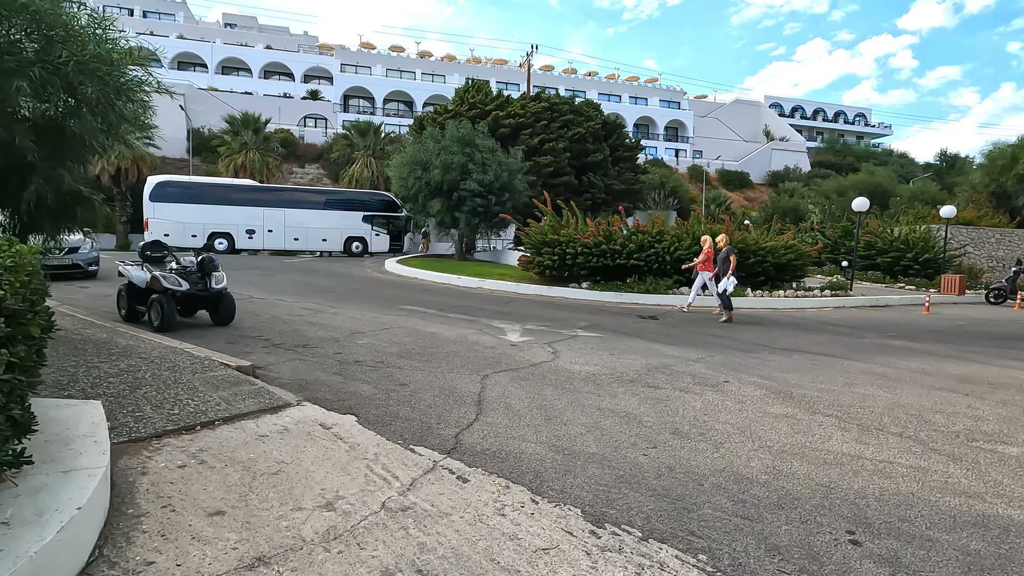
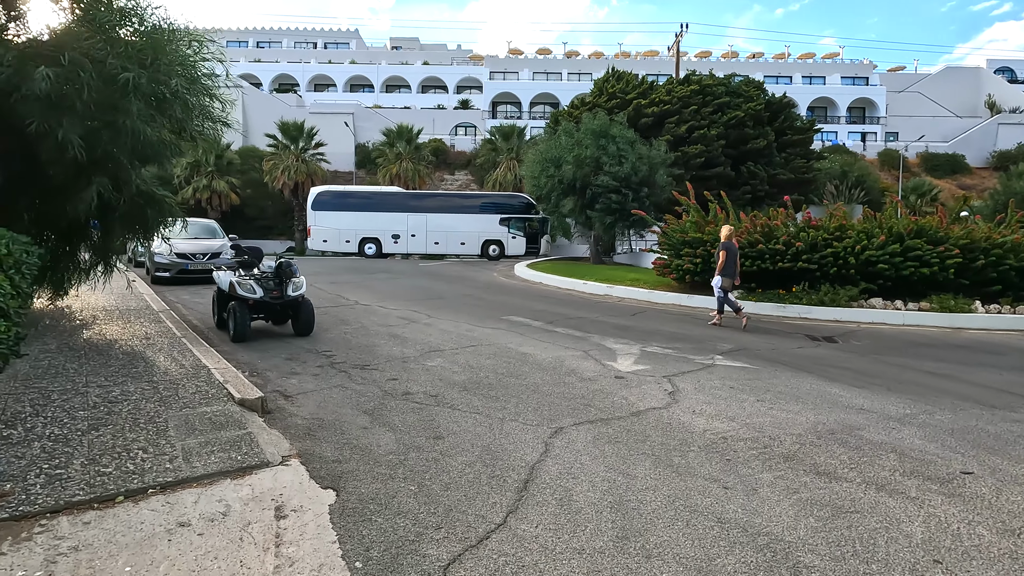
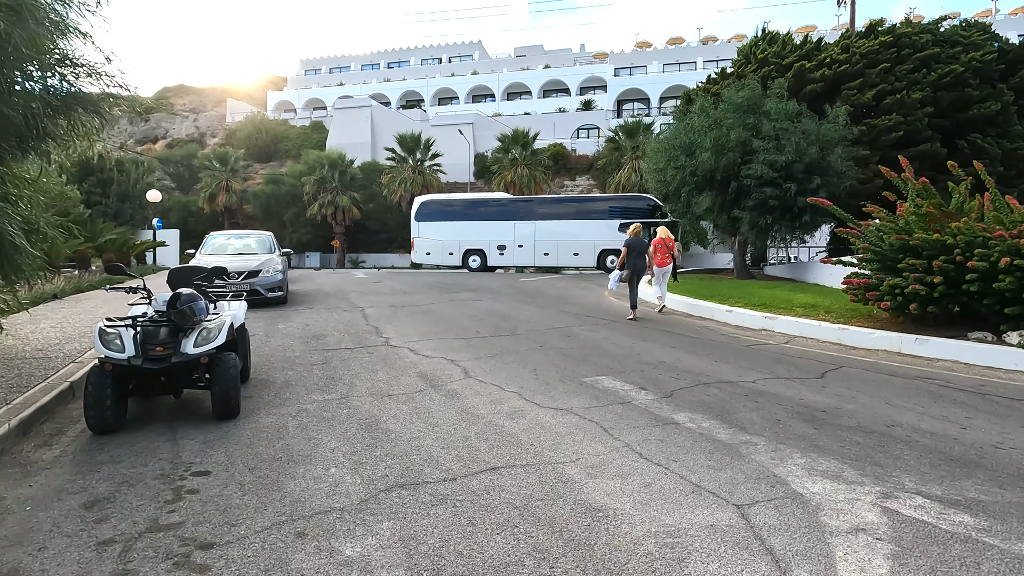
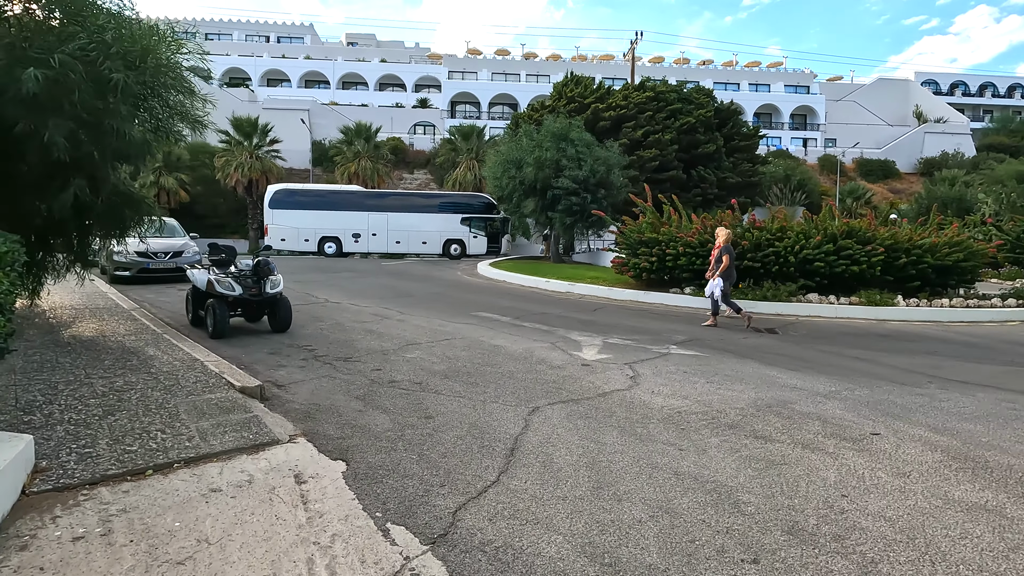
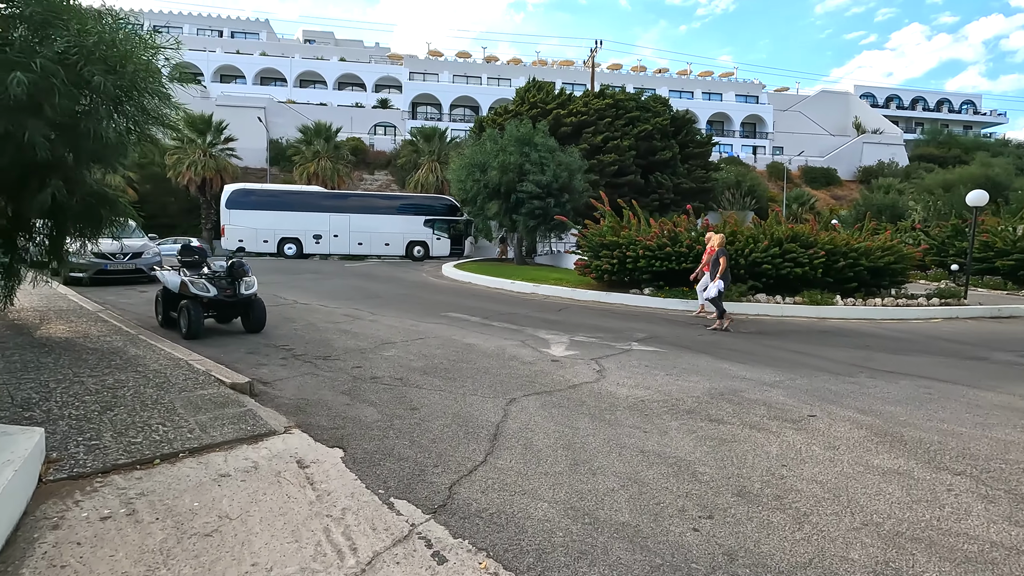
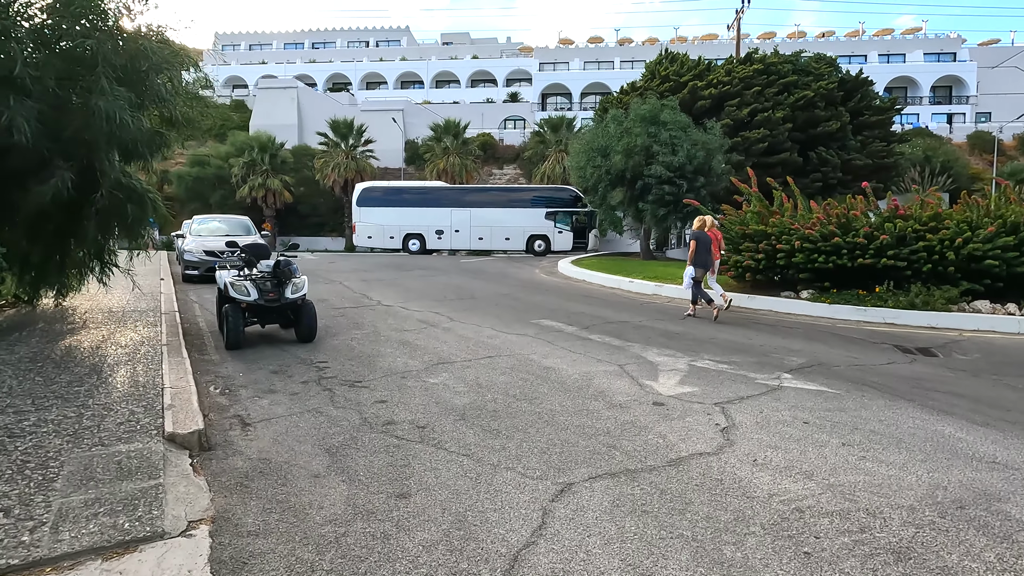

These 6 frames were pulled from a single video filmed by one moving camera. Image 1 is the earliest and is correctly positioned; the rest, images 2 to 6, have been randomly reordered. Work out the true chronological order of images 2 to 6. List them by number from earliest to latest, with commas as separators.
5, 4, 2, 6, 3
